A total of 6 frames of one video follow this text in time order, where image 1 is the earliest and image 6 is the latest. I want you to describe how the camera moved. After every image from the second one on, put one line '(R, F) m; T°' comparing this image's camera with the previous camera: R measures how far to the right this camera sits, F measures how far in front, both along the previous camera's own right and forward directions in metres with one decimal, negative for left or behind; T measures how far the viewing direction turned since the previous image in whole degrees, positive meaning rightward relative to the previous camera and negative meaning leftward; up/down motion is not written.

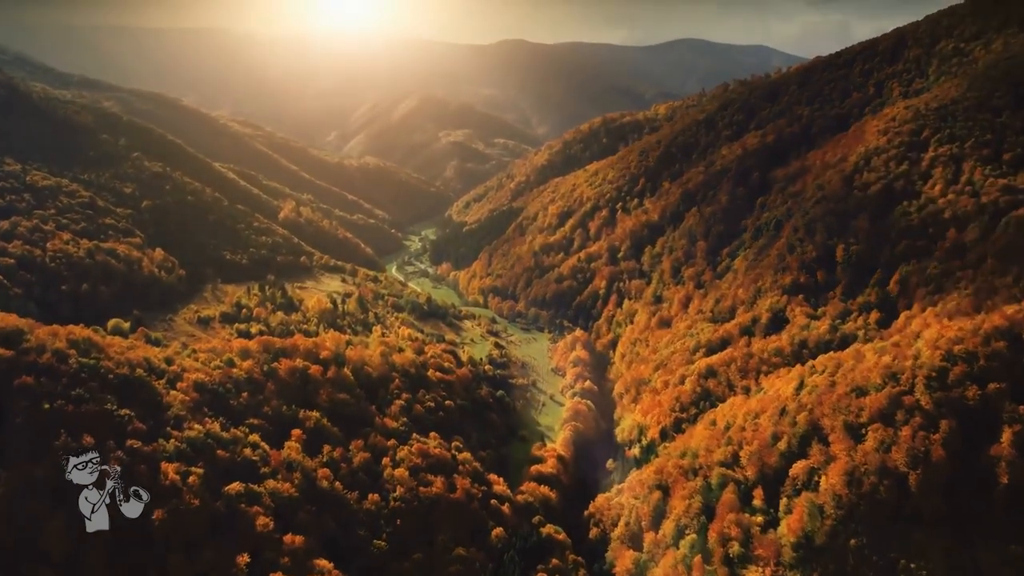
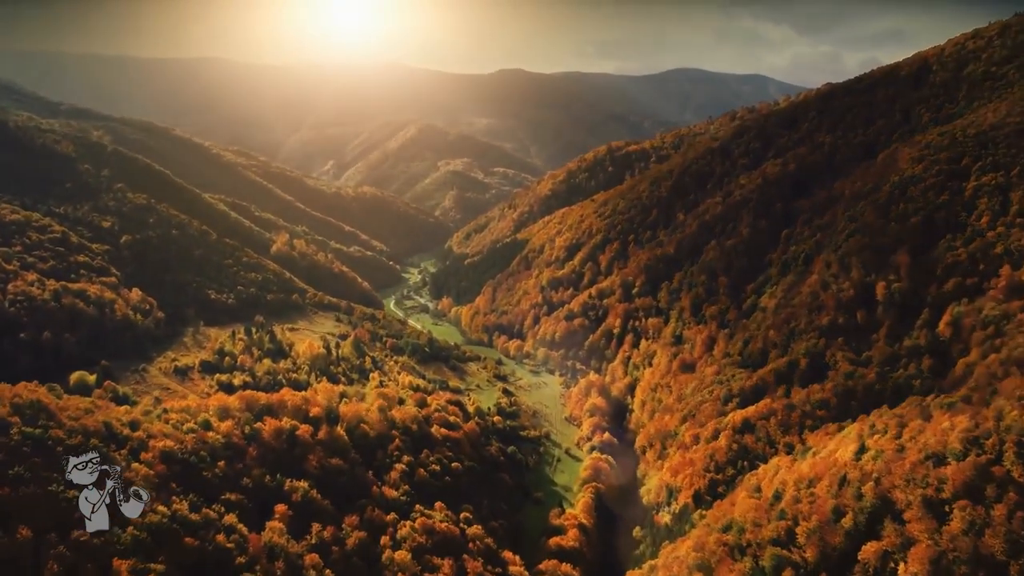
(-1.7, +7.4) m; 0°
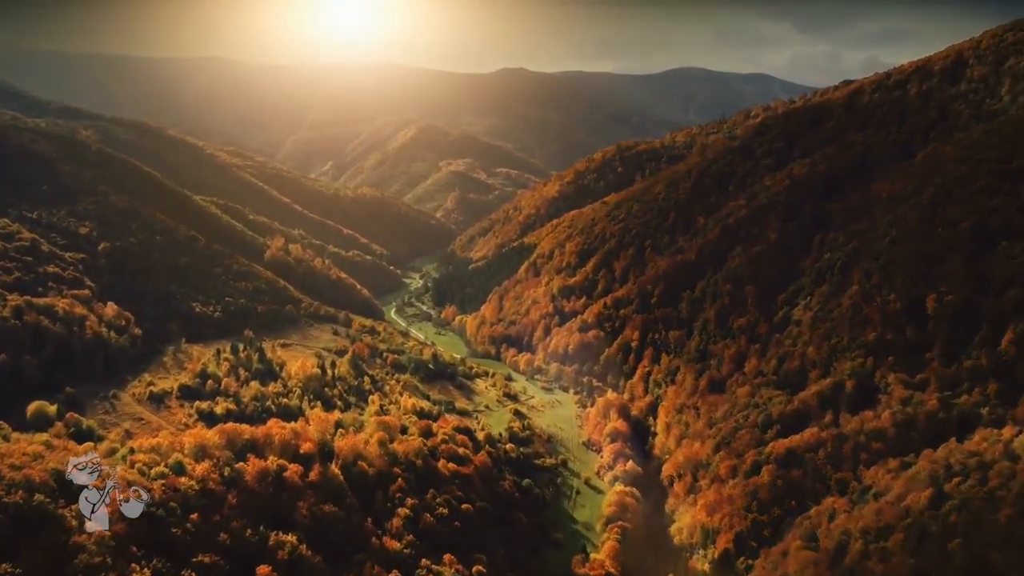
(-1.6, +7.3) m; 0°
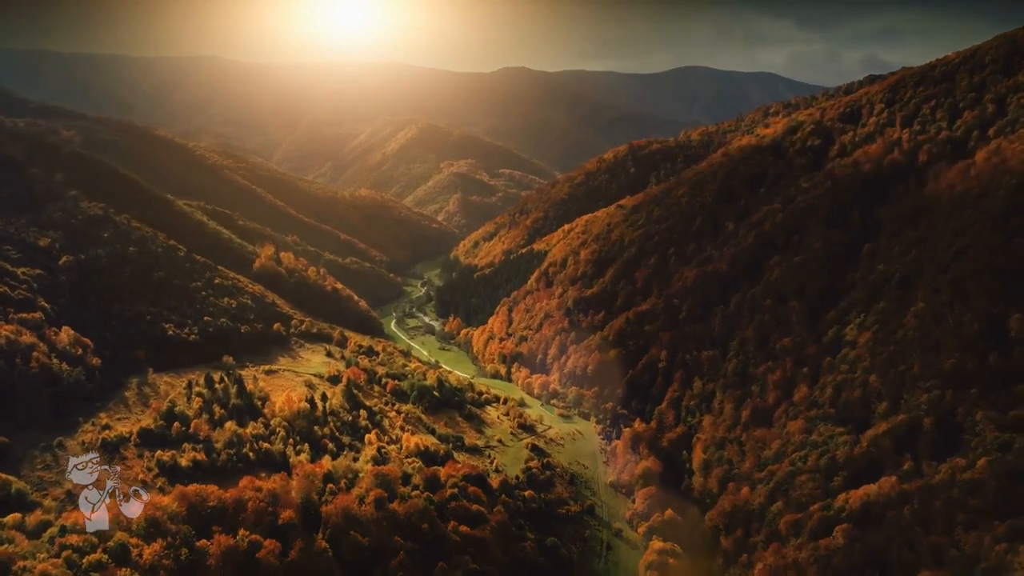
(-1.8, +9.8) m; 0°
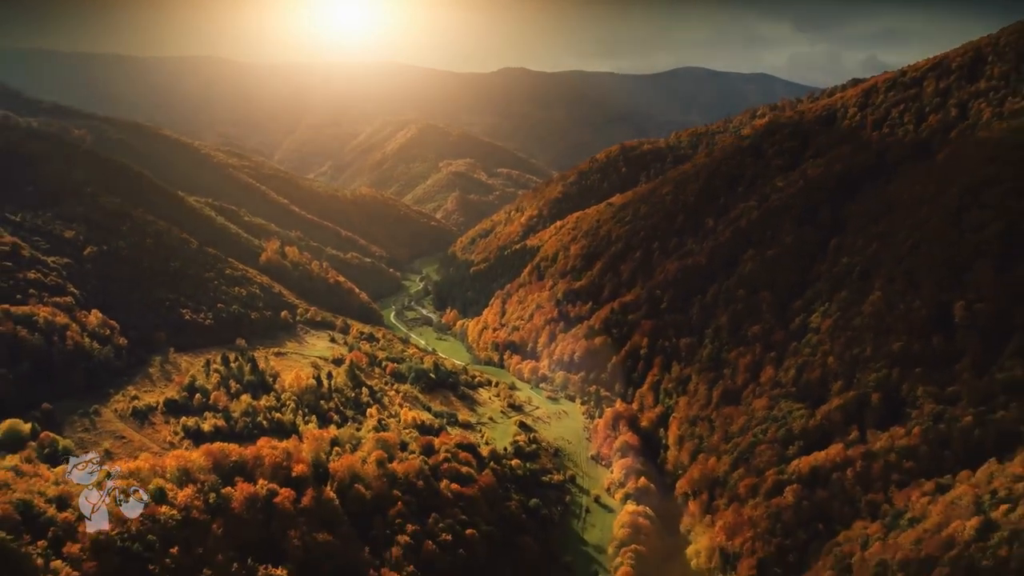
(+1.1, -6.1) m; 0°
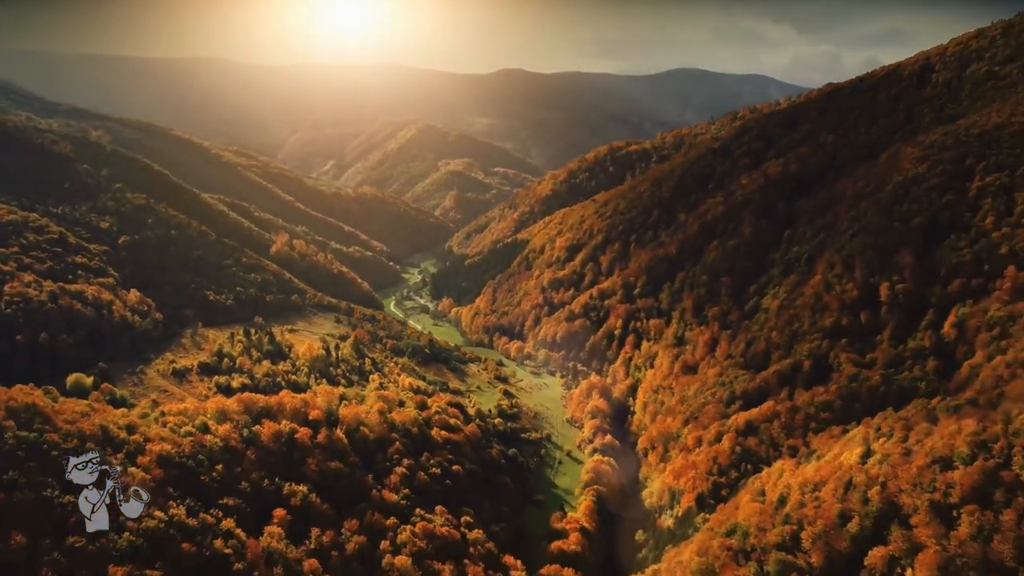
(+2.1, -10.4) m; 0°
